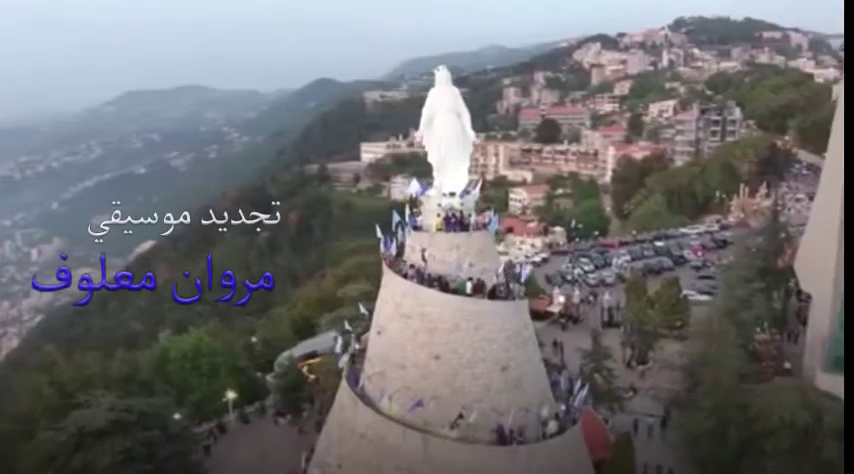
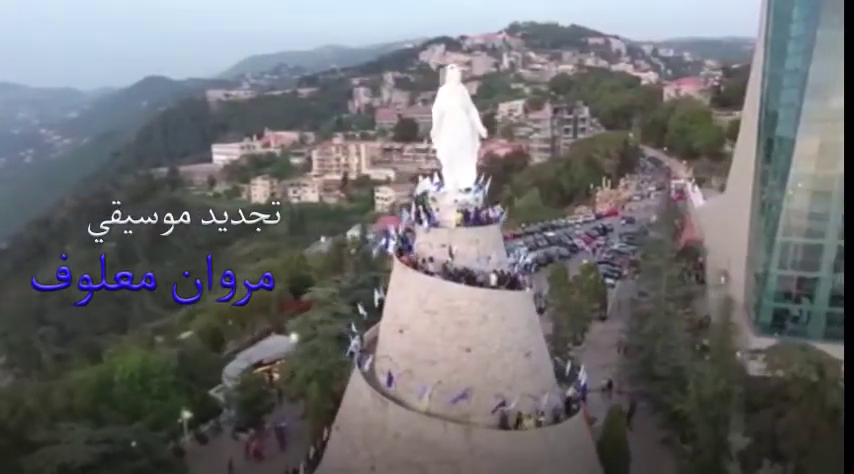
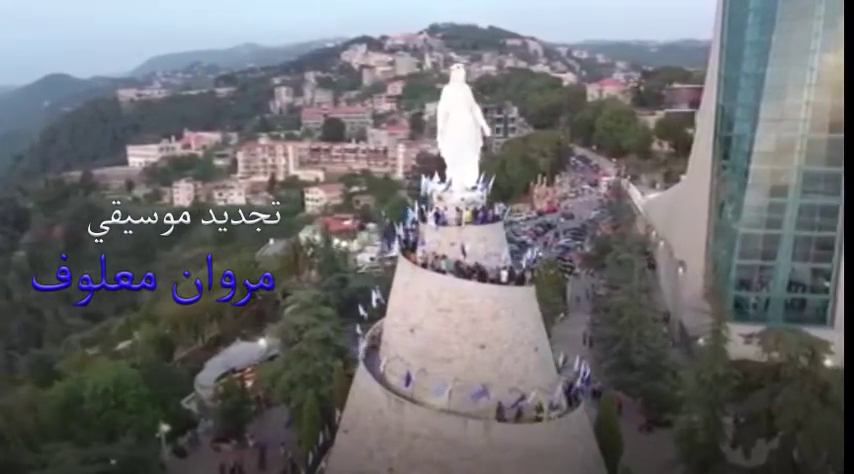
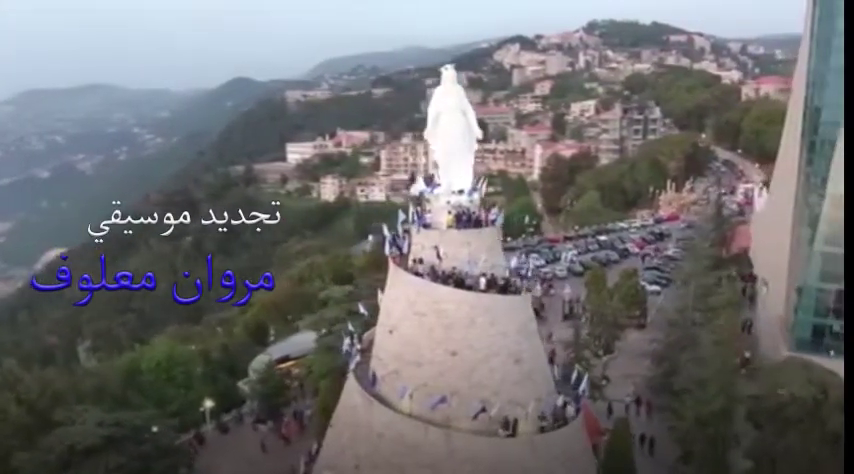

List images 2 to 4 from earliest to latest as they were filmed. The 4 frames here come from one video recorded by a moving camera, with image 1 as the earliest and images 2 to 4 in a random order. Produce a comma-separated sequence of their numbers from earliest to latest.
4, 2, 3
